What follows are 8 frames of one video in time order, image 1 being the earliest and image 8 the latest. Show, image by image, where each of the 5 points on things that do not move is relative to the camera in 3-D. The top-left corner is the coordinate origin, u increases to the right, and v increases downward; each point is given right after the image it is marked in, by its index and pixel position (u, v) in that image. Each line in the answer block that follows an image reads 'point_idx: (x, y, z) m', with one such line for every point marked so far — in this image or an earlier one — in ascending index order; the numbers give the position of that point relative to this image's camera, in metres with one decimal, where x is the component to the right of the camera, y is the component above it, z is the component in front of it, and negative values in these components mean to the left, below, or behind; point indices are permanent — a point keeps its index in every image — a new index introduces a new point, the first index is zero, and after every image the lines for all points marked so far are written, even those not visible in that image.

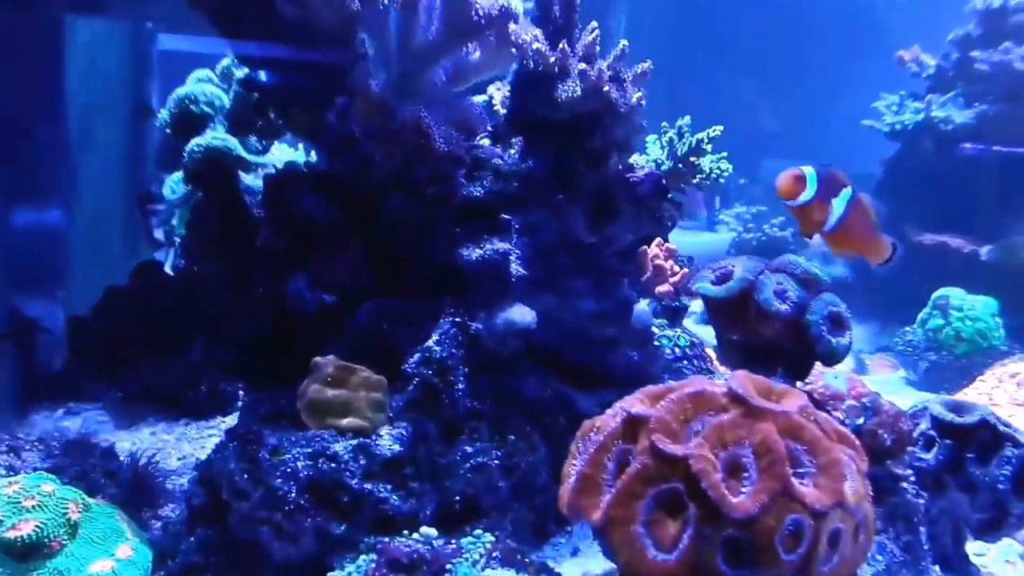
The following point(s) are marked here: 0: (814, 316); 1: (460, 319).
0: (+1.4, -0.1, +3.8) m
1: (-0.2, -0.2, +4.3) m
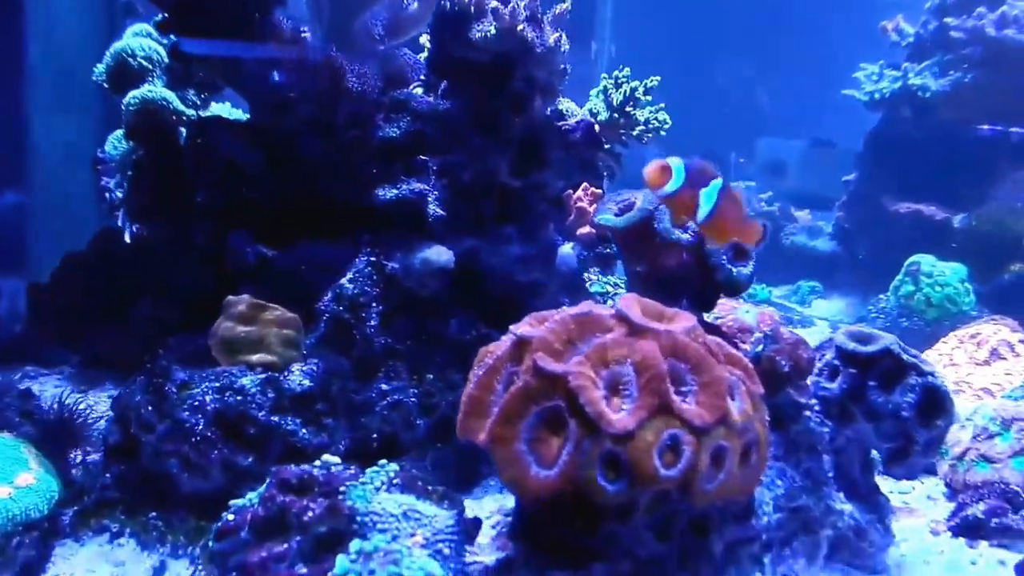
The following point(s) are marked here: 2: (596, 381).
0: (+1.0, +0.2, +3.8) m
1: (-0.7, +0.2, +4.3) m
2: (+0.3, -0.4, +3.1) m
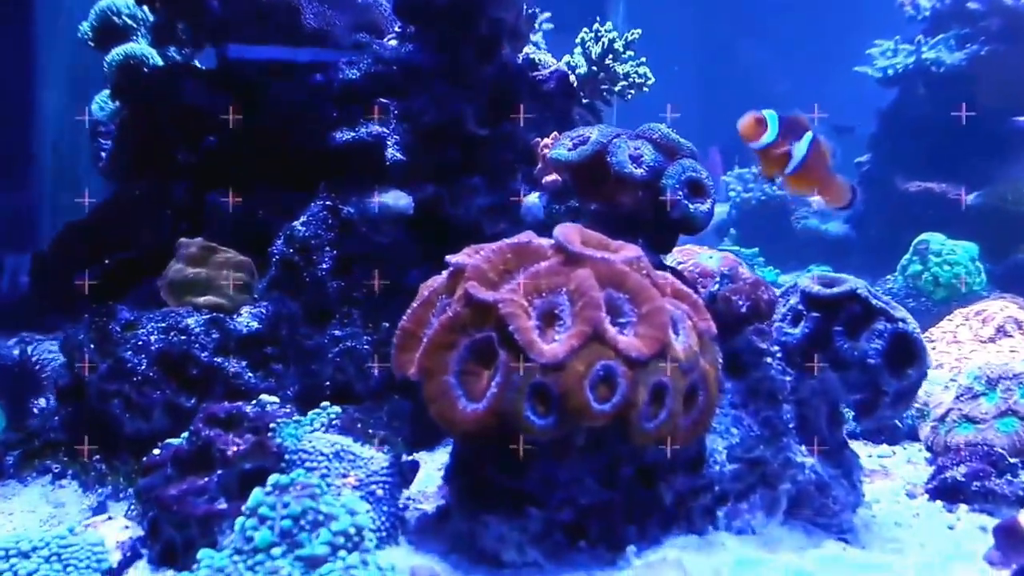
0: (+0.7, +0.5, +3.7) m
1: (-0.9, +0.5, +4.2) m
2: (+0.1, -0.1, +3.0) m
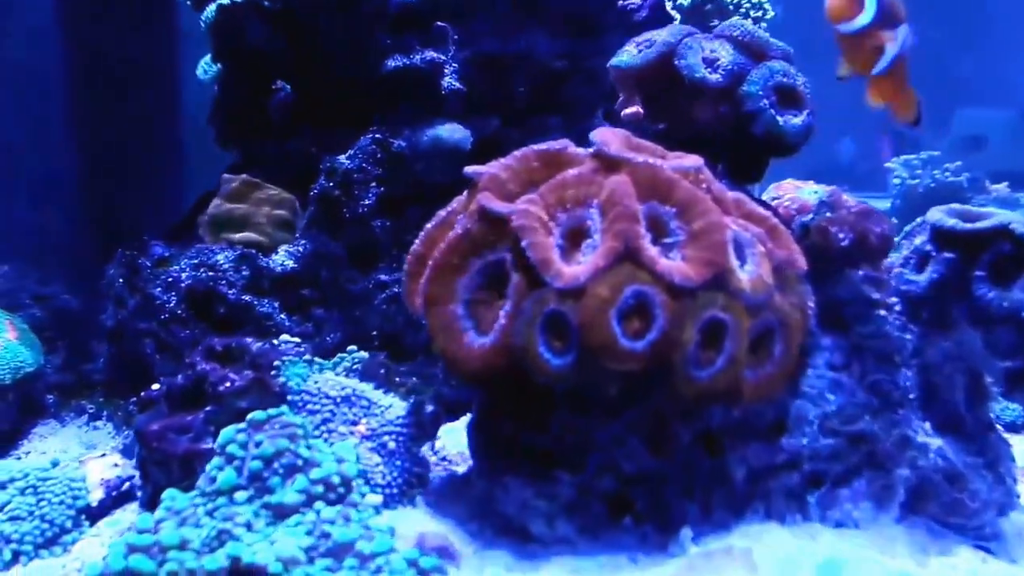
0: (+0.9, +0.8, +3.0) m
1: (-0.6, +0.7, +3.8) m
2: (+0.1, +0.2, +2.4) m
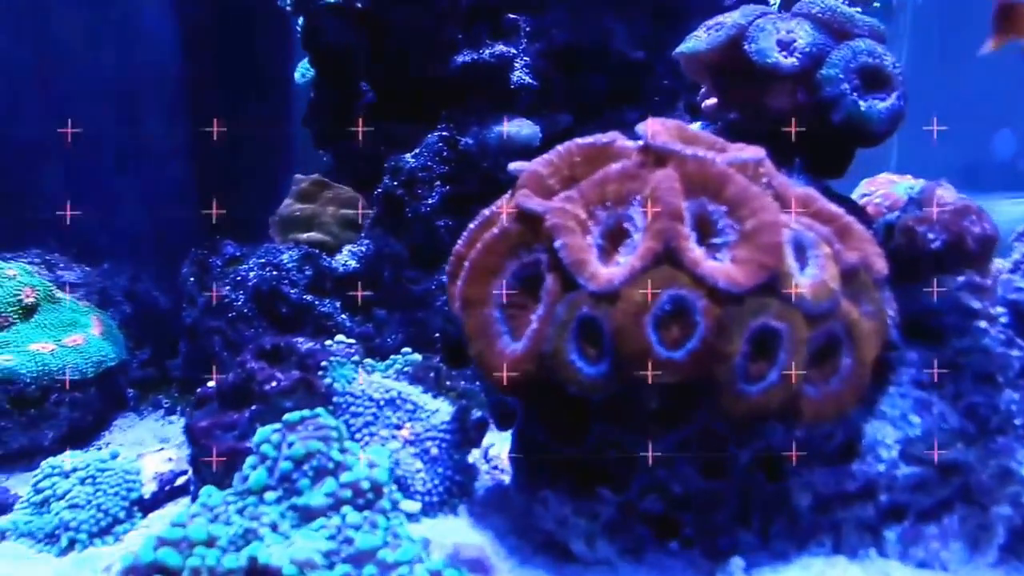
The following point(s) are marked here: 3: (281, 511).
0: (+1.1, +0.7, +2.7) m
1: (-0.3, +0.7, +3.7) m
2: (+0.2, +0.2, +2.2) m
3: (-0.7, -0.6, +2.3) m
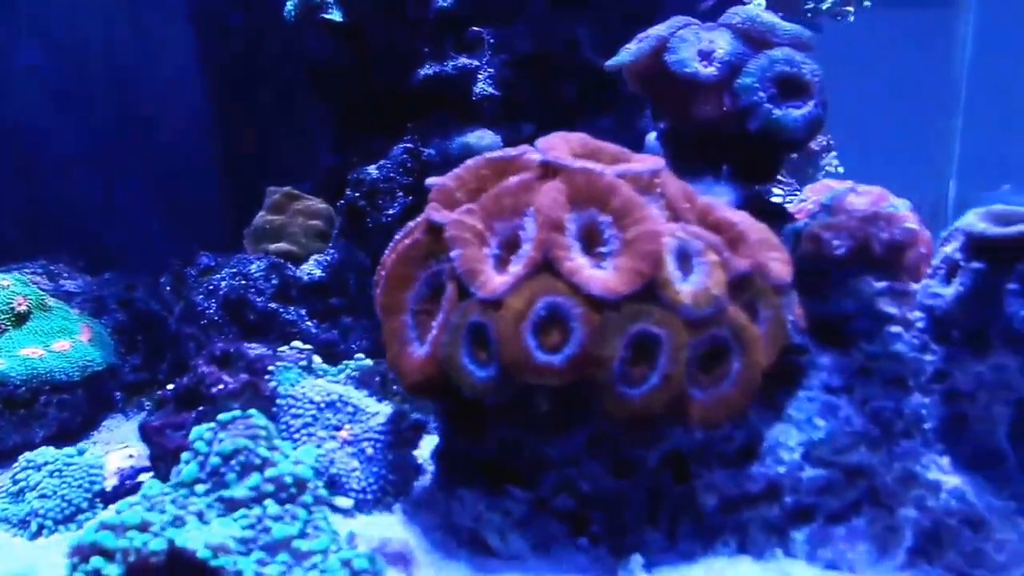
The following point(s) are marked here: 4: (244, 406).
0: (+0.8, +0.7, +2.7) m
1: (-0.5, +0.7, +3.9) m
2: (-0.1, +0.2, +2.3) m
3: (-1.0, -0.7, +2.5) m
4: (-1.0, -0.4, +3.0) m
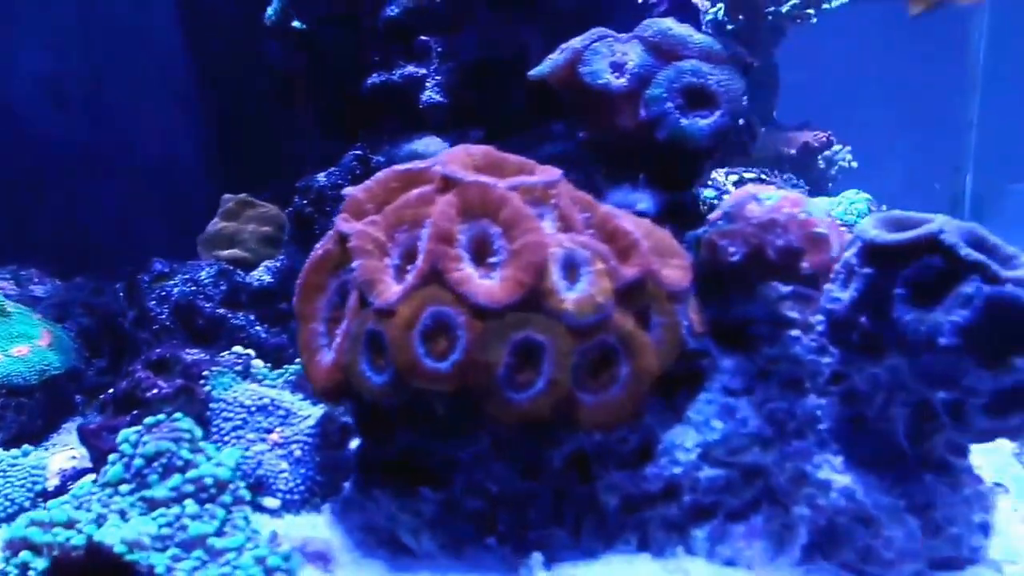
0: (+0.5, +0.7, +2.8) m
1: (-0.8, +0.7, +4.0) m
2: (-0.4, +0.1, +2.4) m
3: (-1.3, -0.7, +2.6) m
4: (-1.3, -0.5, +3.1) m
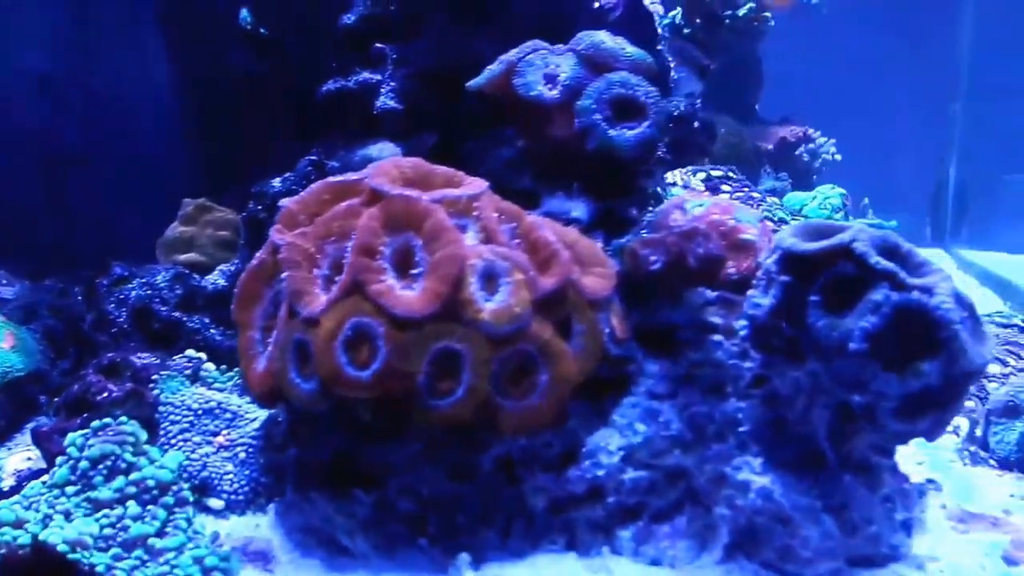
0: (+0.3, +0.7, +2.9) m
1: (-1.0, +0.7, +4.1) m
2: (-0.6, +0.1, +2.5) m
3: (-1.5, -0.7, +2.7) m
4: (-1.5, -0.5, +3.1) m
